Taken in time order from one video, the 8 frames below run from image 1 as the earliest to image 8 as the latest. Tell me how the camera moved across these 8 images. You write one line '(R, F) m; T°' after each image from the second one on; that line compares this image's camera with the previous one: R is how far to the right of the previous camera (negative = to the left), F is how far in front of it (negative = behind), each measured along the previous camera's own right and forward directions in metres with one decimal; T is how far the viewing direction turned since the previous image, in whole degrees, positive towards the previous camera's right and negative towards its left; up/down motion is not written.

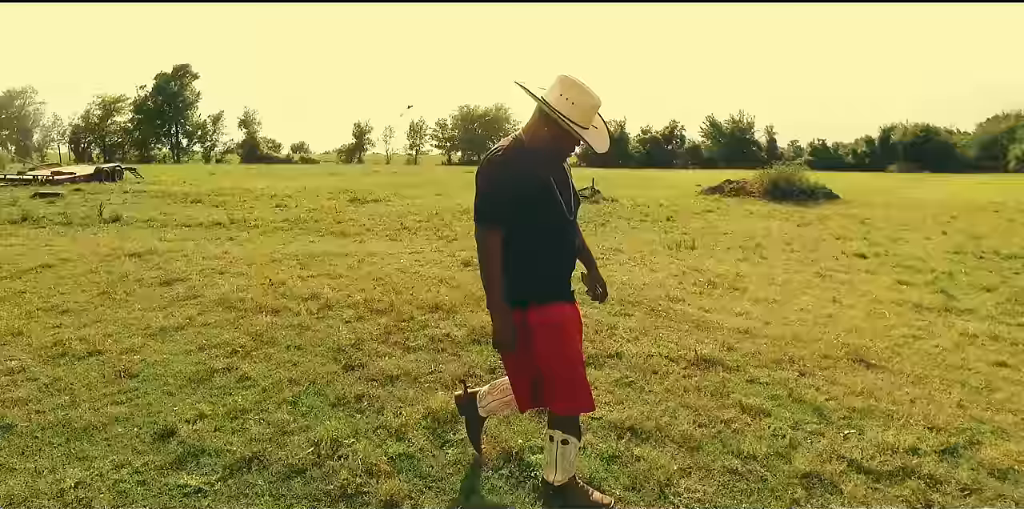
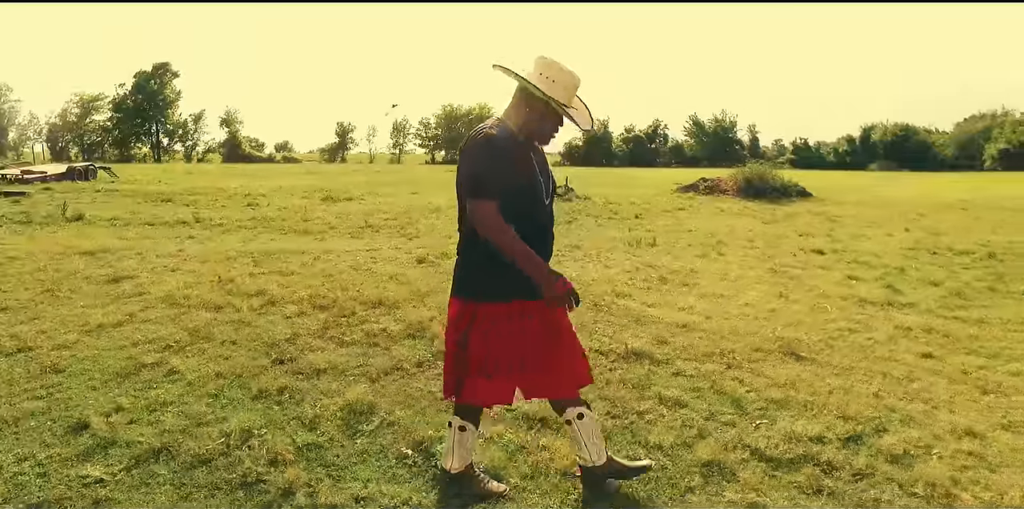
(+0.4, -0.1) m; +1°
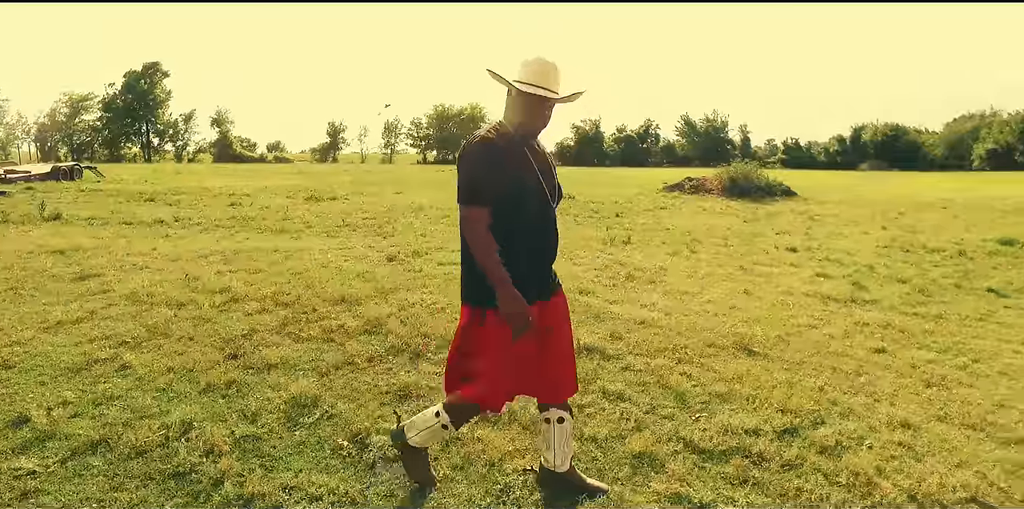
(+0.3, -0.1) m; 0°
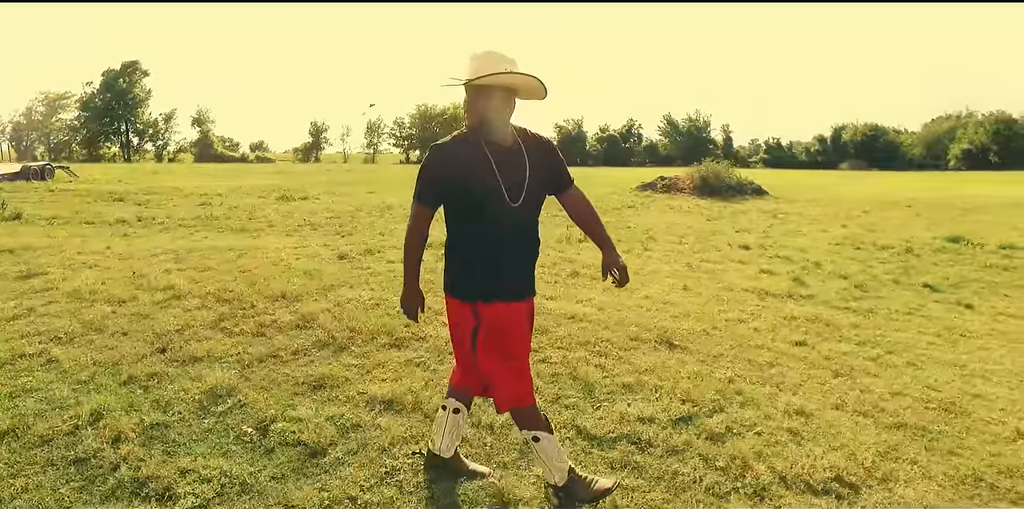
(+0.5, -0.2) m; +1°
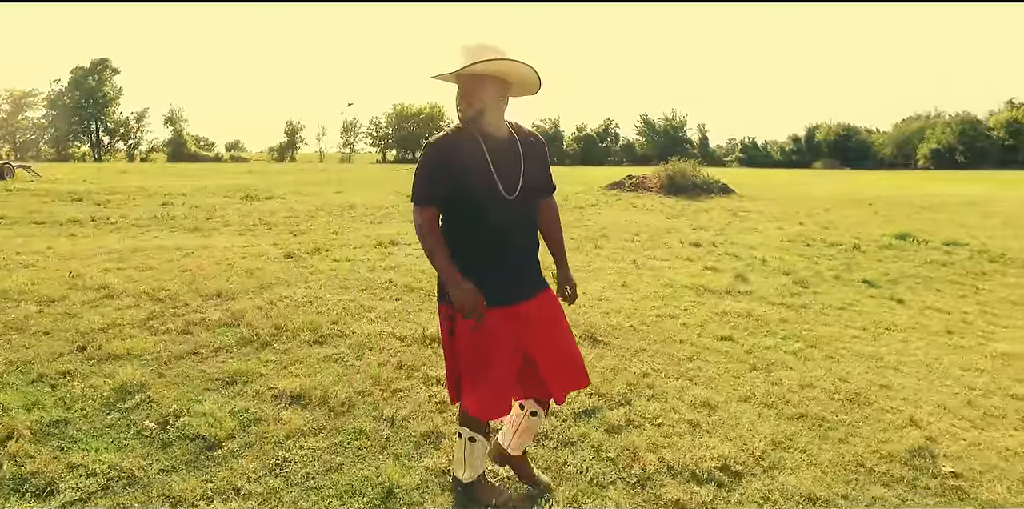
(+0.5, -0.1) m; +2°
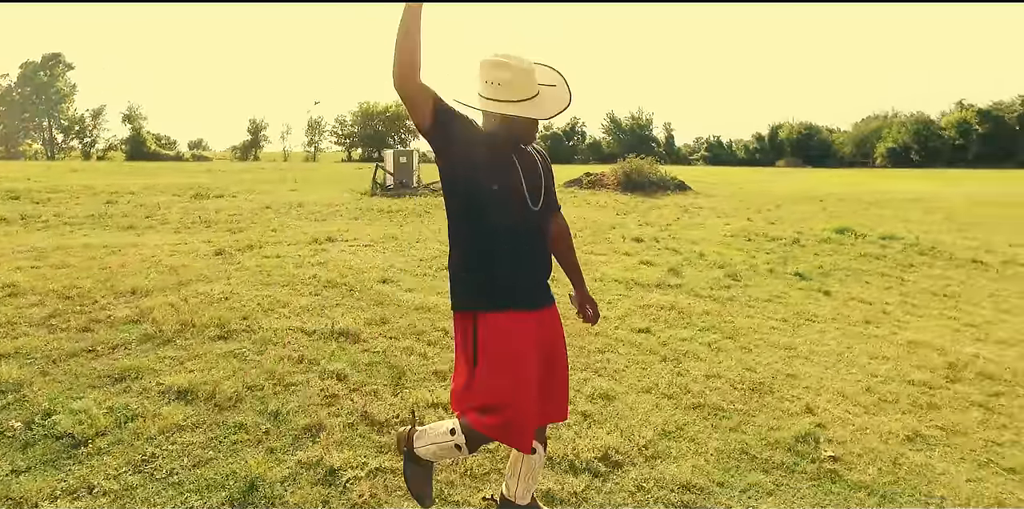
(+0.5, 0.0) m; +2°
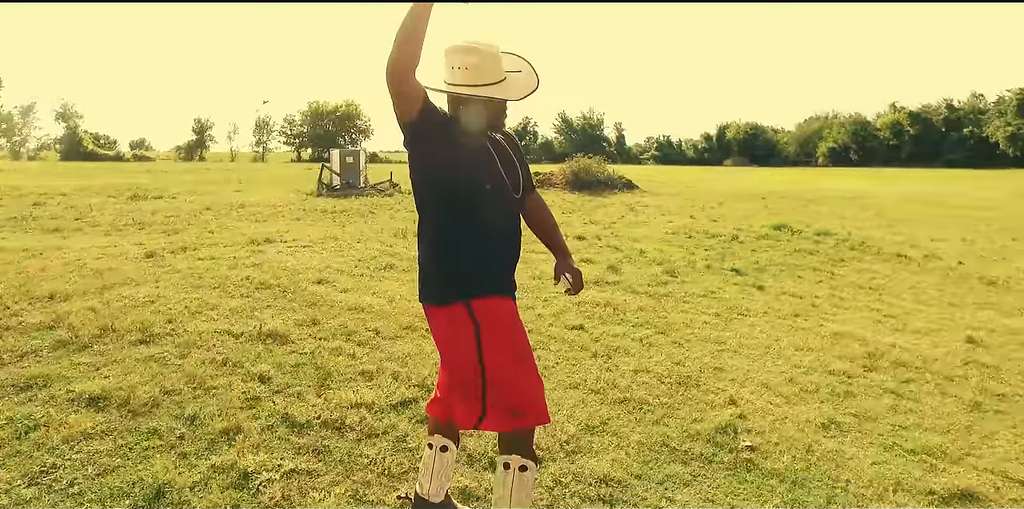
(+0.2, 0.0) m; +4°
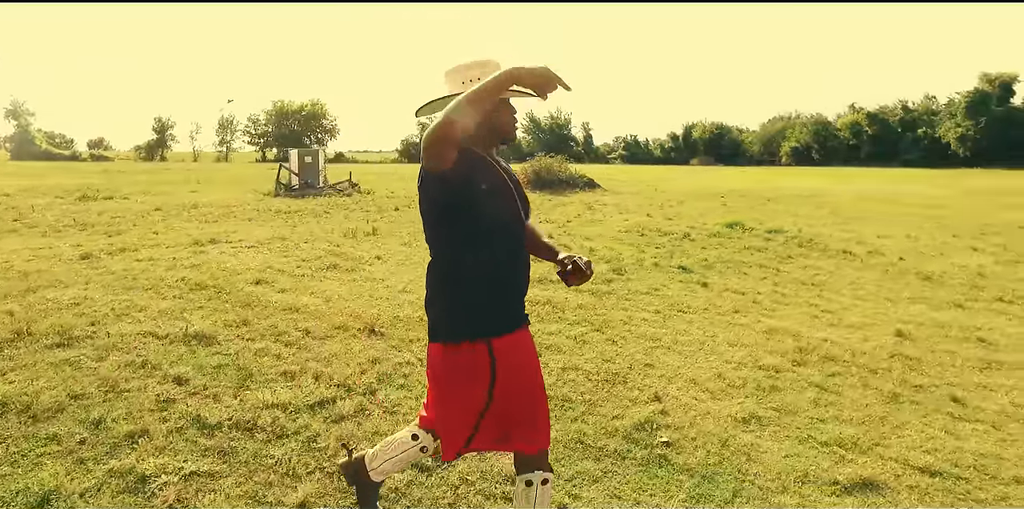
(+0.3, 0.0) m; +2°
